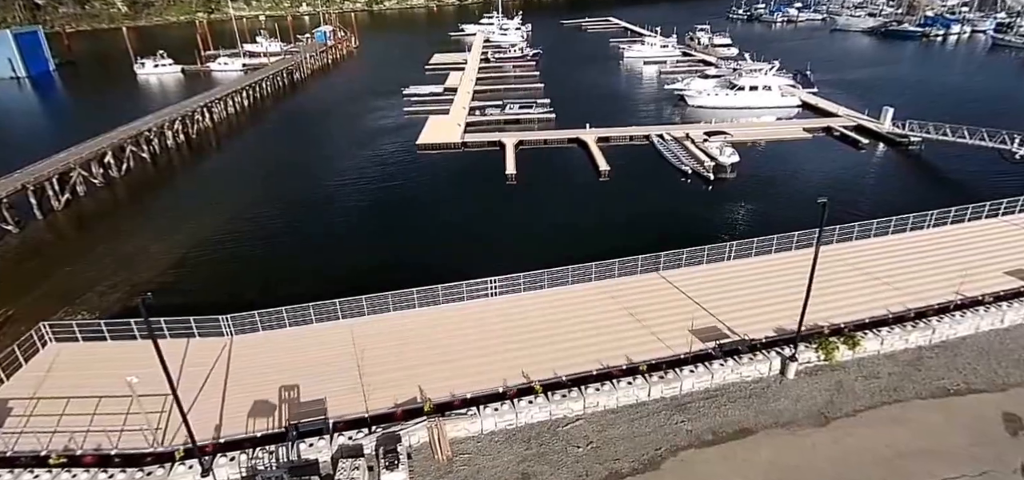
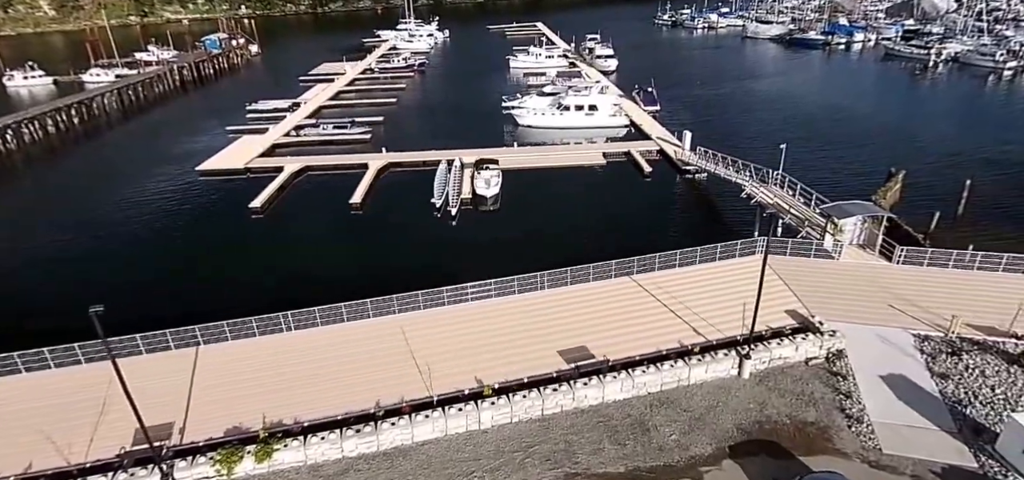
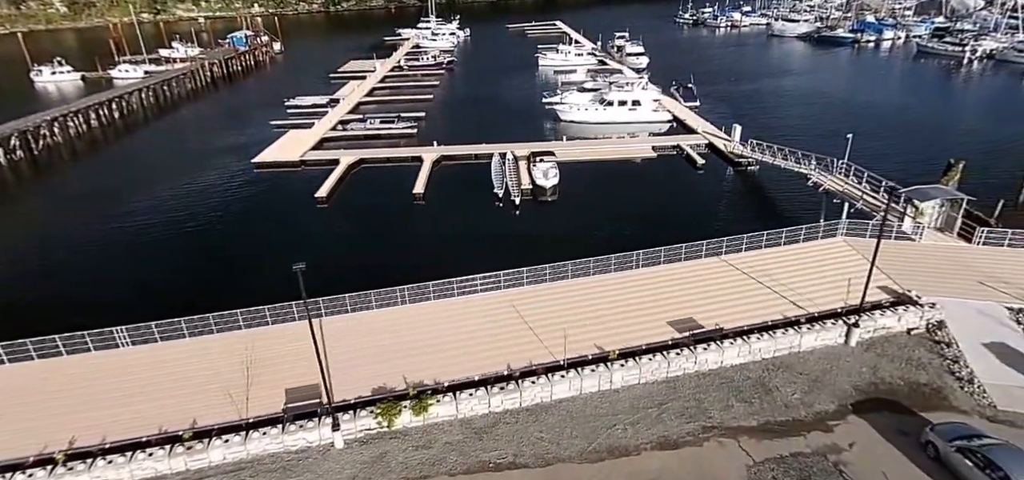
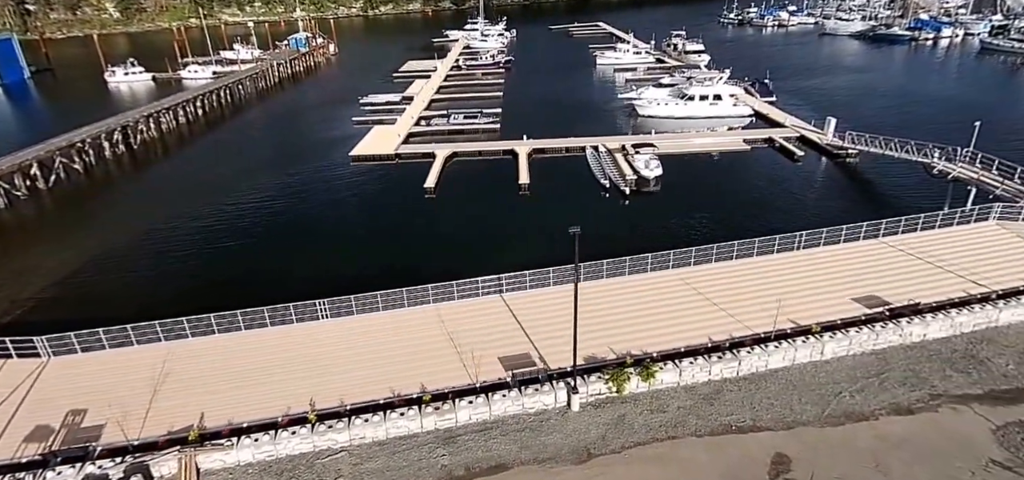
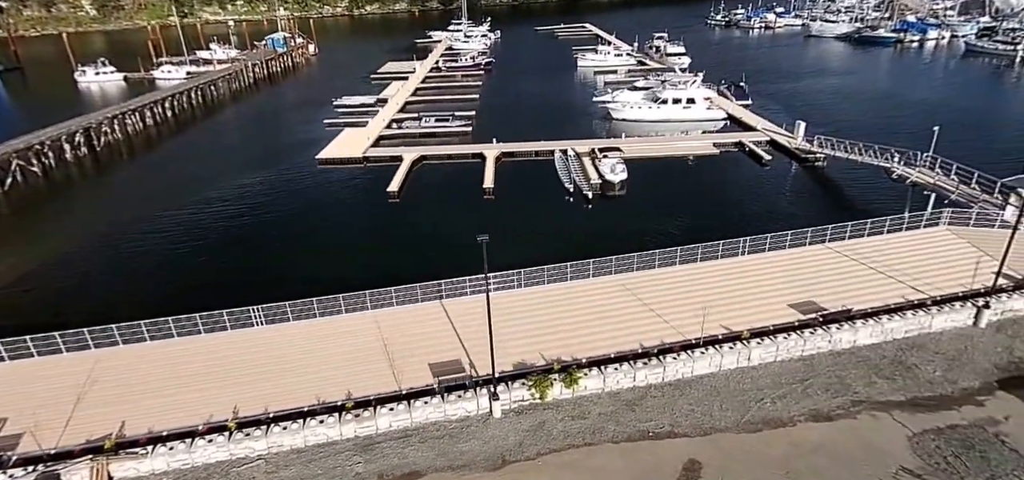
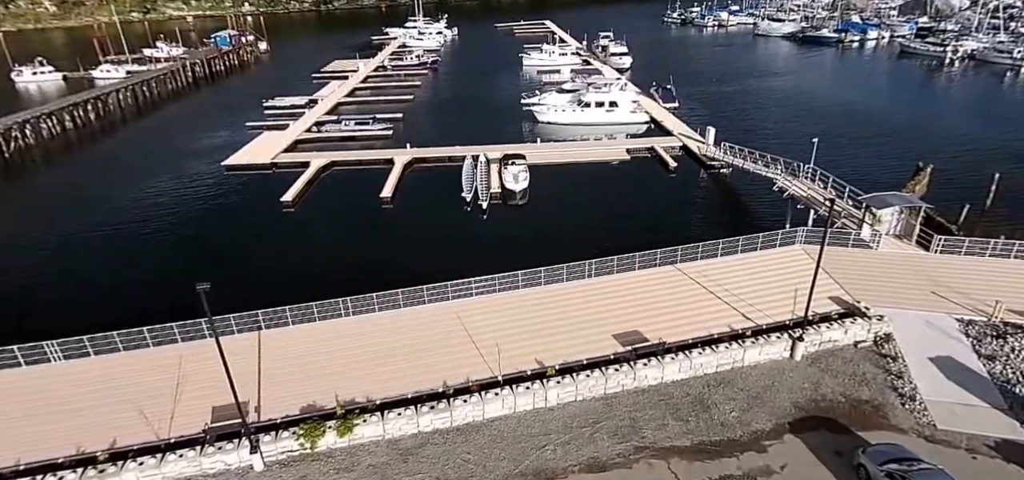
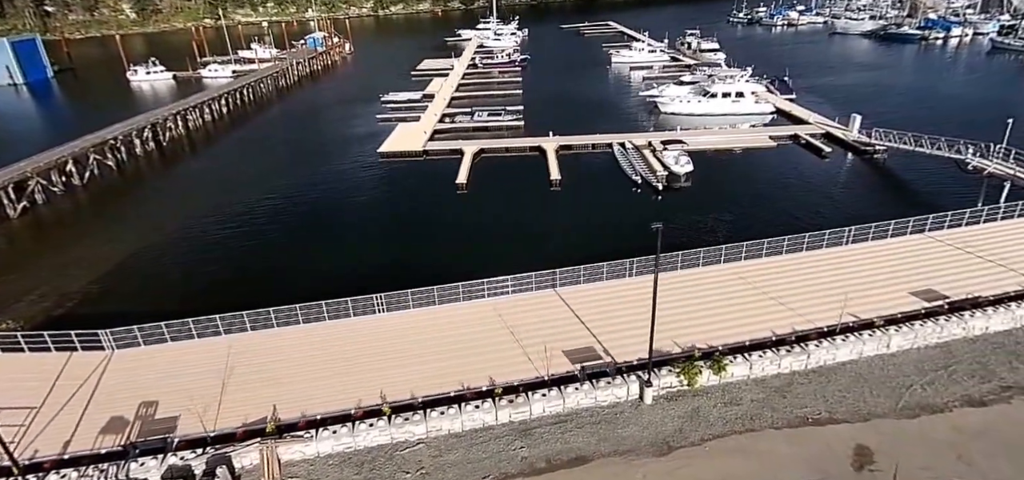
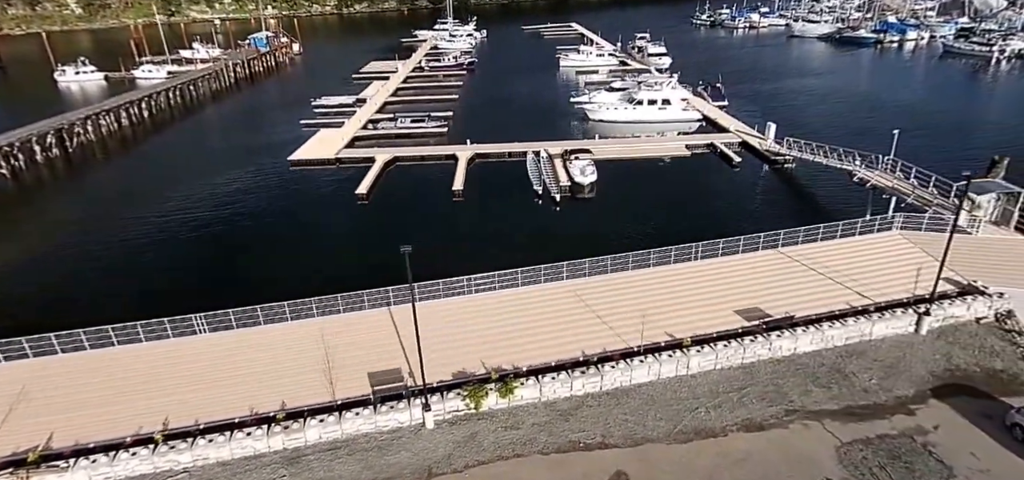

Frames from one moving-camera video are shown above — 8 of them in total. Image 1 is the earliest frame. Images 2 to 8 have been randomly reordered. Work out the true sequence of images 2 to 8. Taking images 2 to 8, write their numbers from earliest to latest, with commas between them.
7, 4, 5, 8, 3, 6, 2
